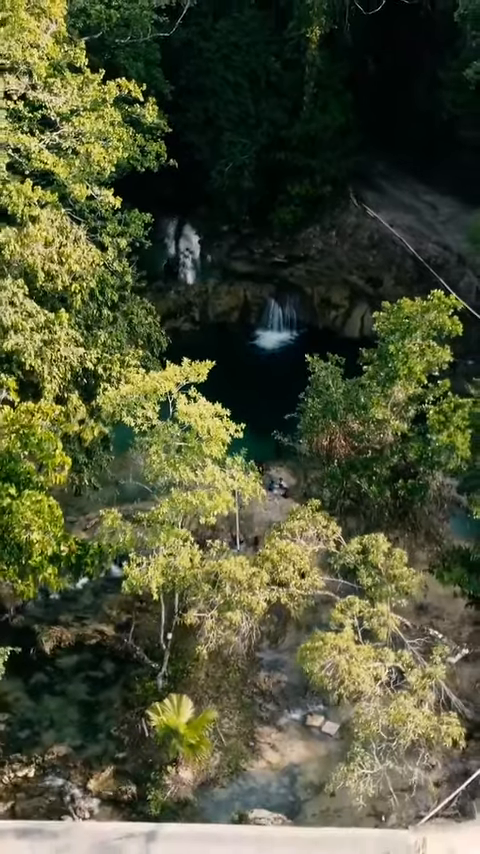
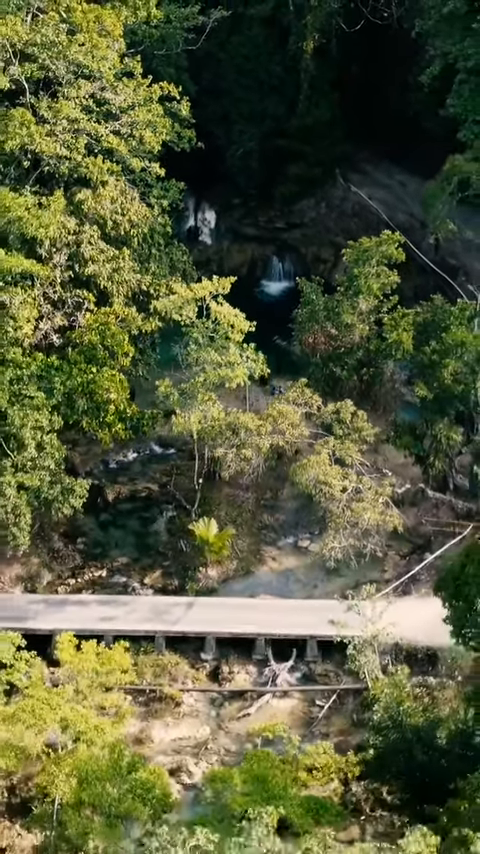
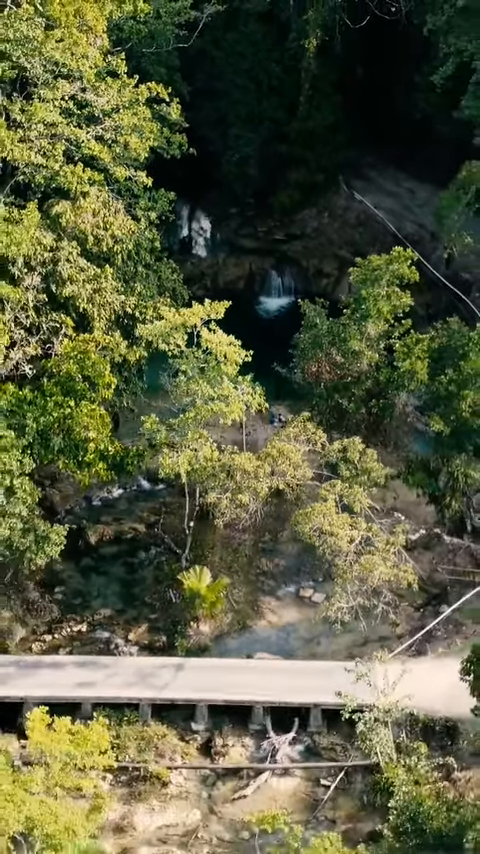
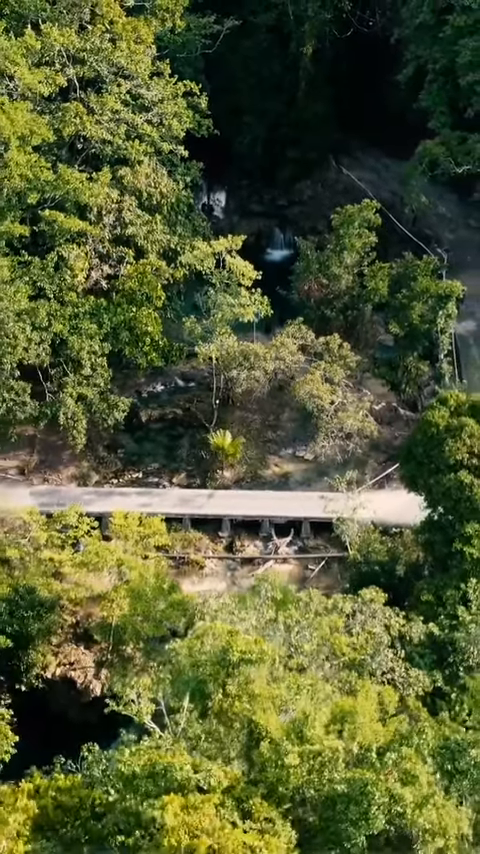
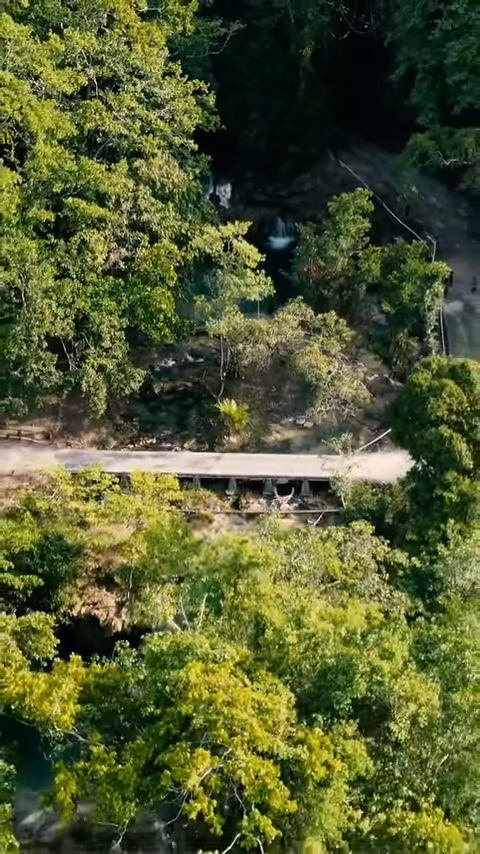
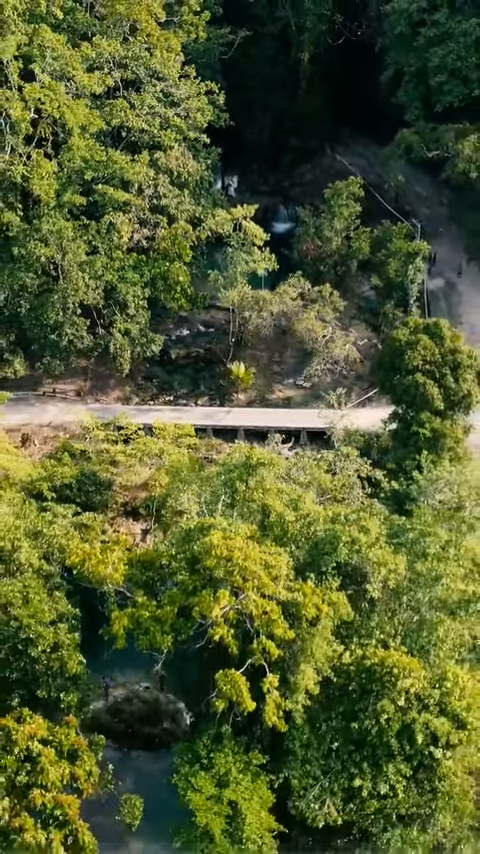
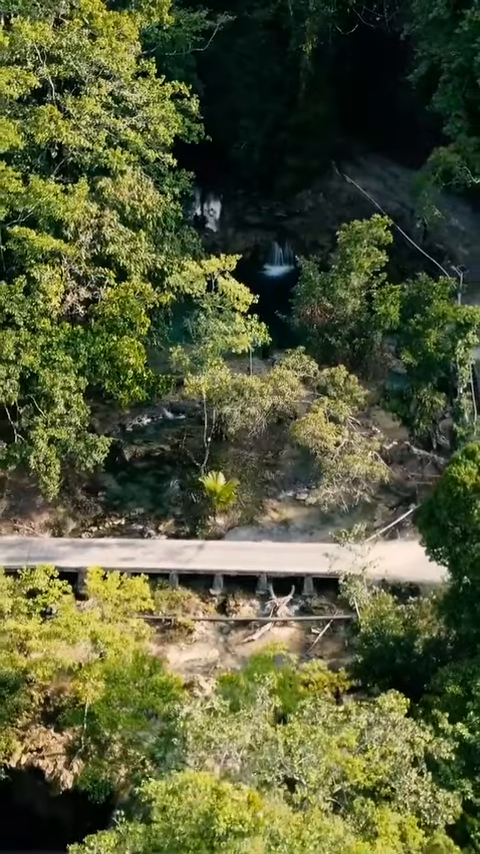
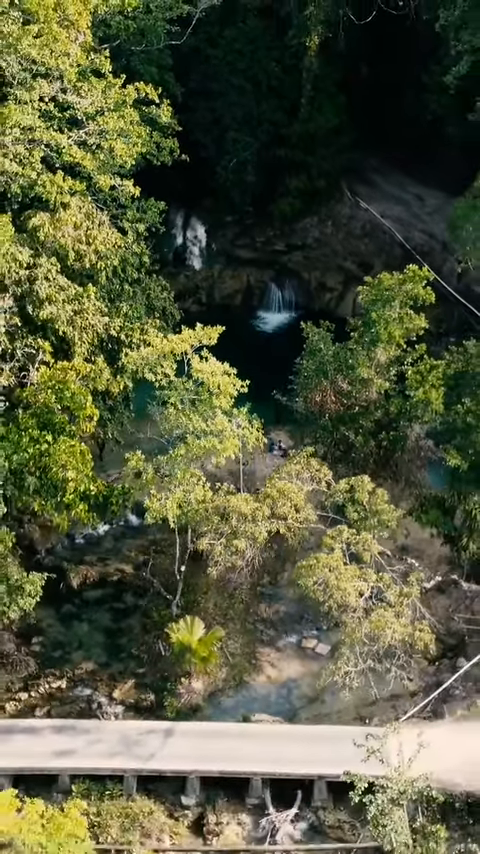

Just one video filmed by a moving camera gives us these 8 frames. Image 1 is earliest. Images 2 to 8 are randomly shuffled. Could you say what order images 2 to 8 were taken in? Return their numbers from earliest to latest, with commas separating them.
8, 3, 2, 7, 4, 5, 6
